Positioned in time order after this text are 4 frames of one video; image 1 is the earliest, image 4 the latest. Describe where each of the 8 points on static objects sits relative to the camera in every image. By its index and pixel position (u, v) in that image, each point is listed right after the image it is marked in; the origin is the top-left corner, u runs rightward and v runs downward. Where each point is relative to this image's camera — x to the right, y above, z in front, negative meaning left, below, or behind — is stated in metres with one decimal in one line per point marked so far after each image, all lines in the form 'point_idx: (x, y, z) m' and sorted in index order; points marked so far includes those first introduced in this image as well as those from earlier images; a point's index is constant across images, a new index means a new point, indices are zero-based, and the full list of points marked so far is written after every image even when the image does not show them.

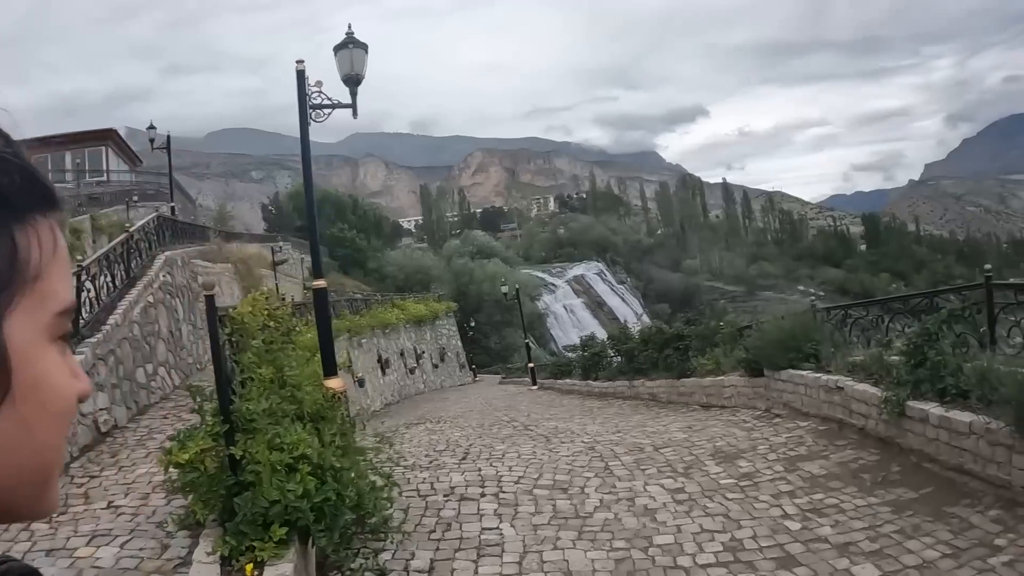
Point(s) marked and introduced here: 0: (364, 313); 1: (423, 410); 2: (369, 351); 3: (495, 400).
0: (-4.0, -0.6, +17.9) m
1: (-2.0, -2.7, +15.0) m
2: (-3.4, -1.5, +16.0) m
3: (-0.5, -2.7, +16.1) m
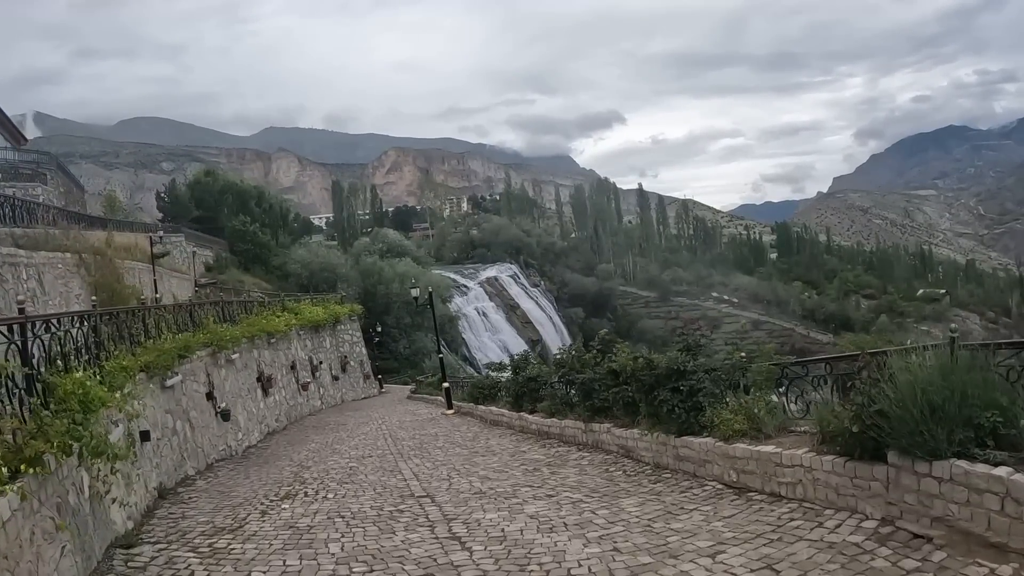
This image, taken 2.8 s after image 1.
0: (-5.8, -0.6, +14.0) m
1: (-3.5, -2.7, +11.4) m
2: (-5.0, -1.5, +12.2) m
3: (-2.2, -2.8, +12.7) m
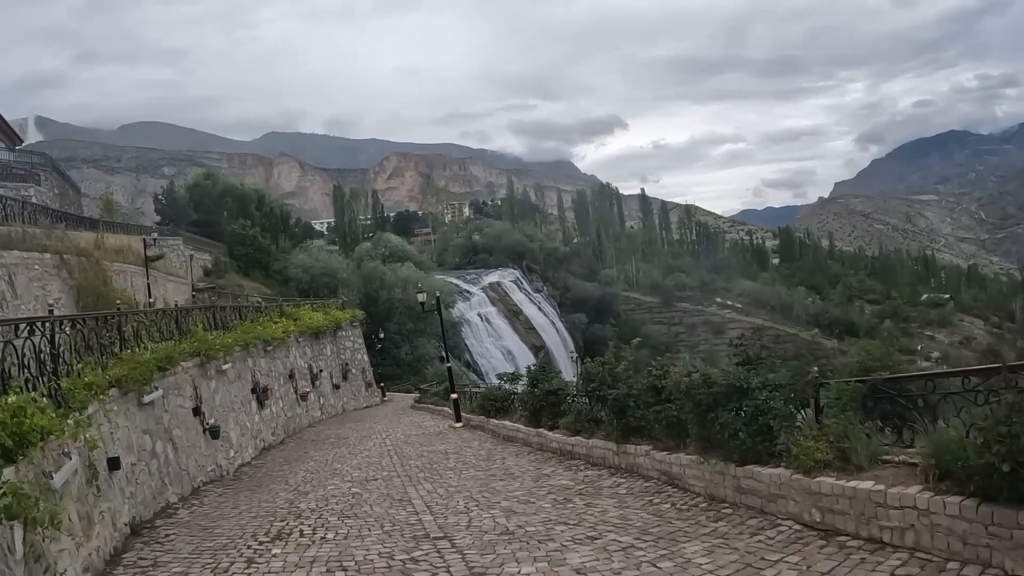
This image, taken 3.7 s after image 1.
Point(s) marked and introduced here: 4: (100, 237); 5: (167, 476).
0: (-5.5, -0.7, +13.0) m
1: (-3.2, -2.8, +10.4) m
2: (-4.7, -1.6, +11.2) m
3: (-1.9, -2.9, +11.7) m
4: (-12.6, +1.6, +20.0) m
5: (-3.9, -2.2, +7.5) m
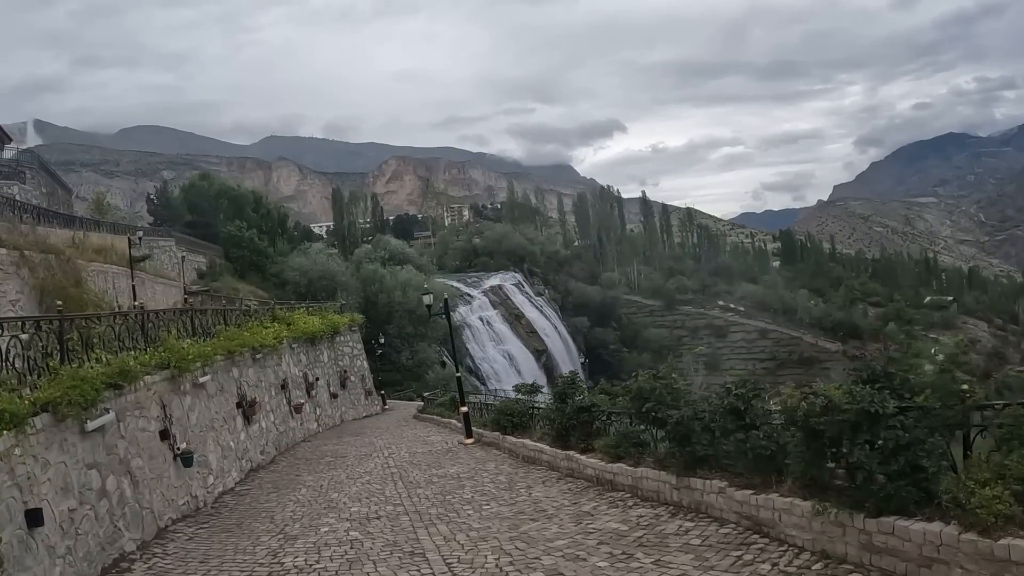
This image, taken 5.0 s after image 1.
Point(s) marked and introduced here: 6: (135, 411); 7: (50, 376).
0: (-5.2, -0.7, +11.6) m
1: (-2.9, -2.8, +9.0) m
2: (-4.4, -1.6, +9.8) m
3: (-1.6, -2.9, +10.2) m
4: (-12.3, +1.5, +18.6) m
5: (-3.6, -2.1, +6.0) m
6: (-3.9, -1.3, +6.7) m
7: (-3.8, -0.7, +5.5) m
